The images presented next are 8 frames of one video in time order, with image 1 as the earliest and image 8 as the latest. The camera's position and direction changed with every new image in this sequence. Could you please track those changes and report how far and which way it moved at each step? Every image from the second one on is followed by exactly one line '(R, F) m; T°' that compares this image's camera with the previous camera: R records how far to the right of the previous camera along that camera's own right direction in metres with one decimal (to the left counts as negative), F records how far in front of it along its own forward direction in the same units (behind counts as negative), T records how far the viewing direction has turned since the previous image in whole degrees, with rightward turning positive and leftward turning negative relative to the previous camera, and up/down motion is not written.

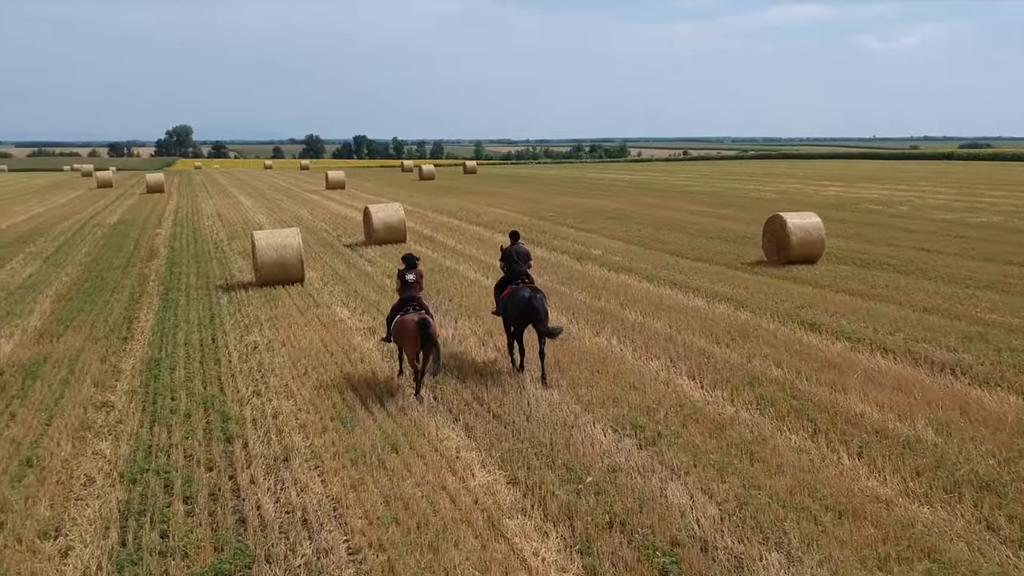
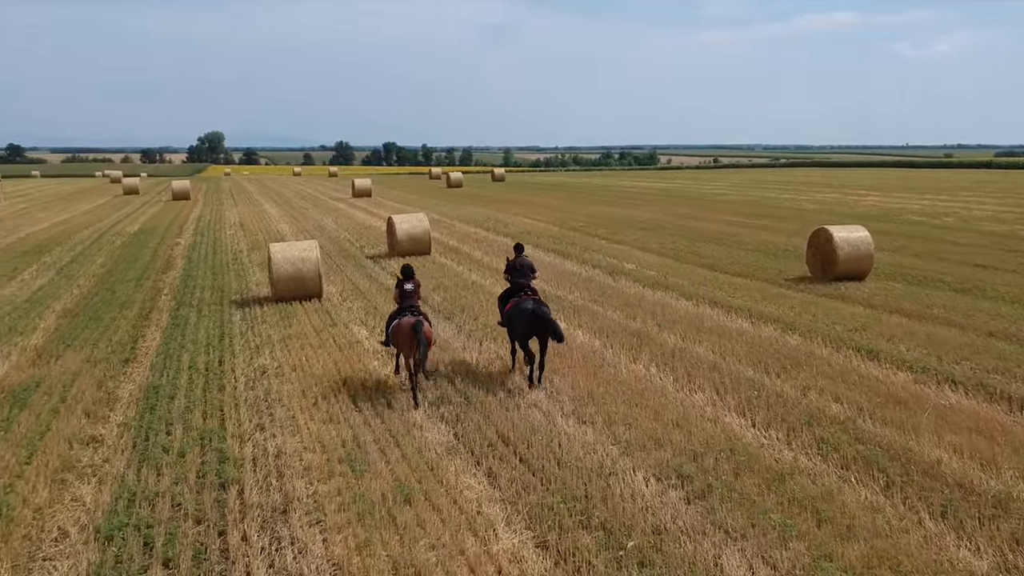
(0.0, +0.7) m; -2°
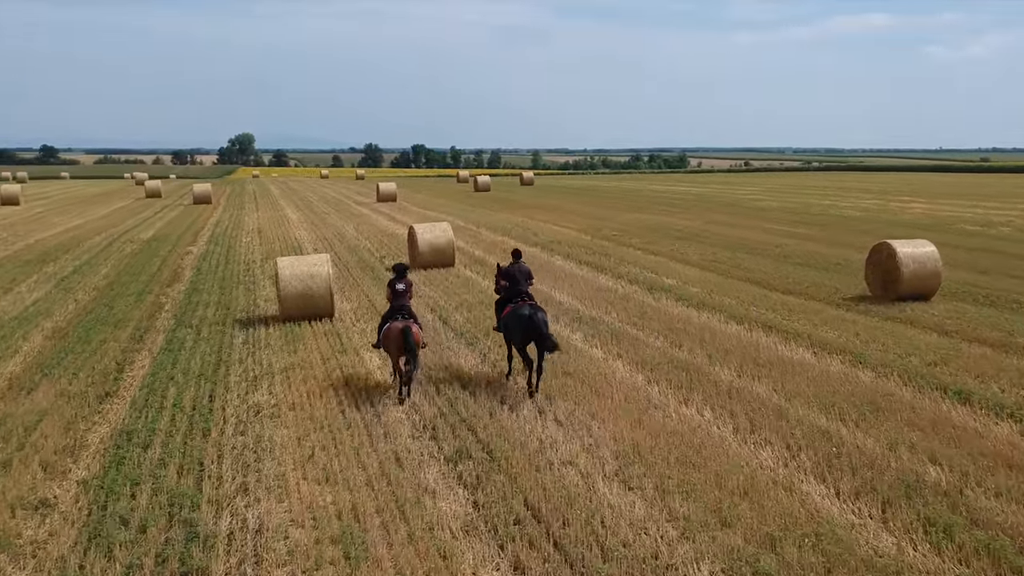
(0.0, +1.2) m; -2°
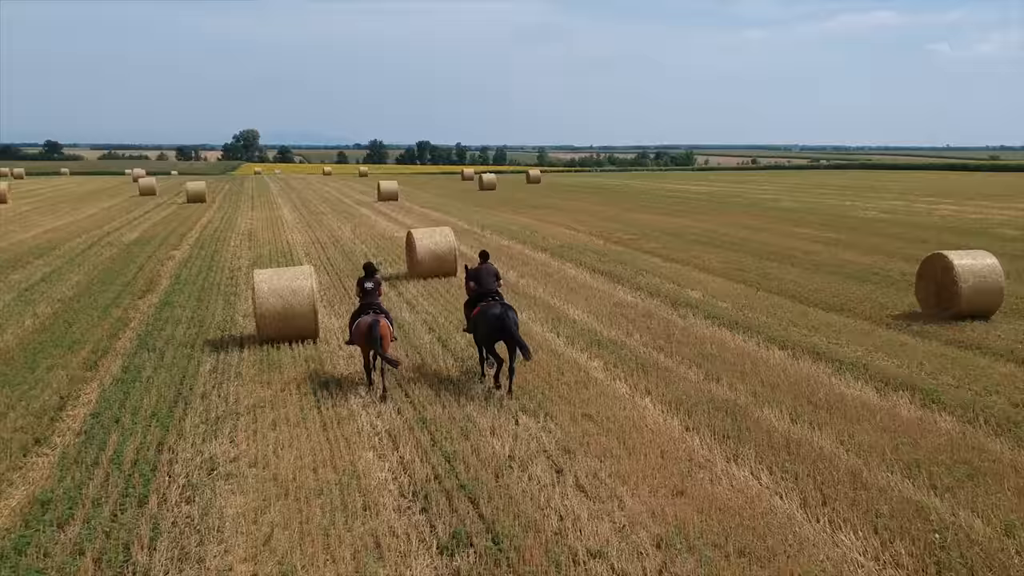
(0.0, +1.4) m; 0°
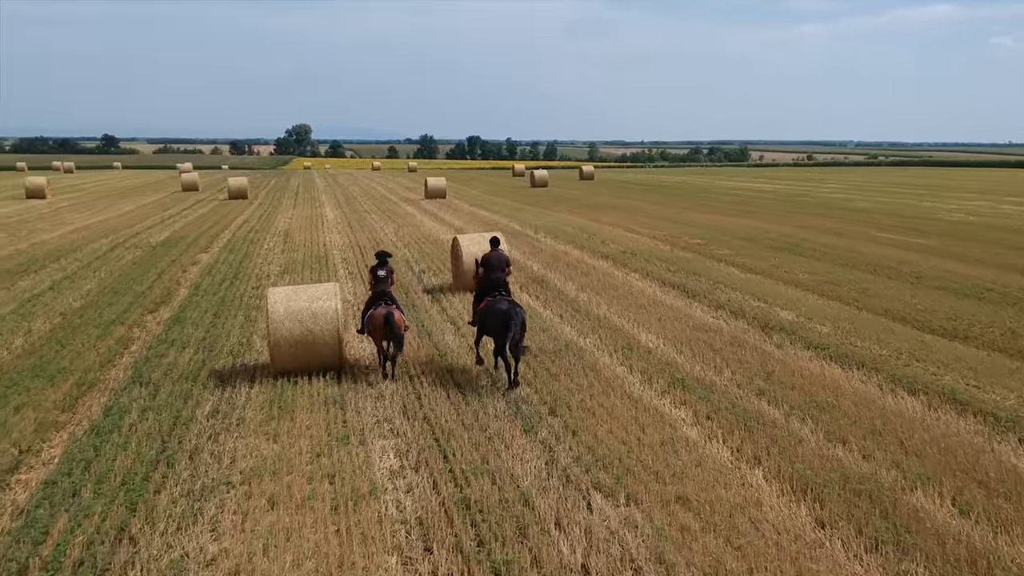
(-0.1, +1.7) m; -3°
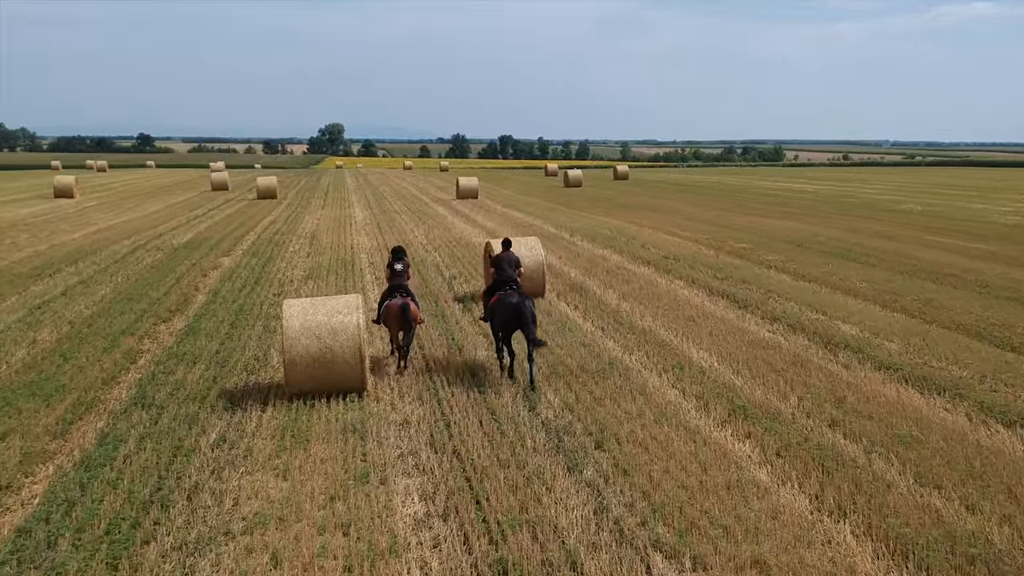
(-0.1, +0.8) m; -2°
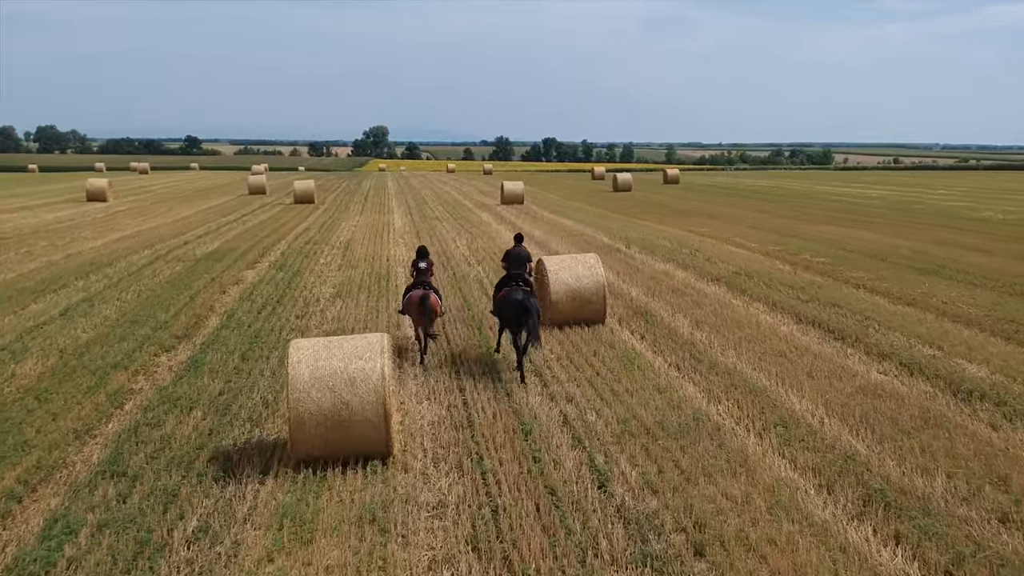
(-0.1, +1.6) m; -2°
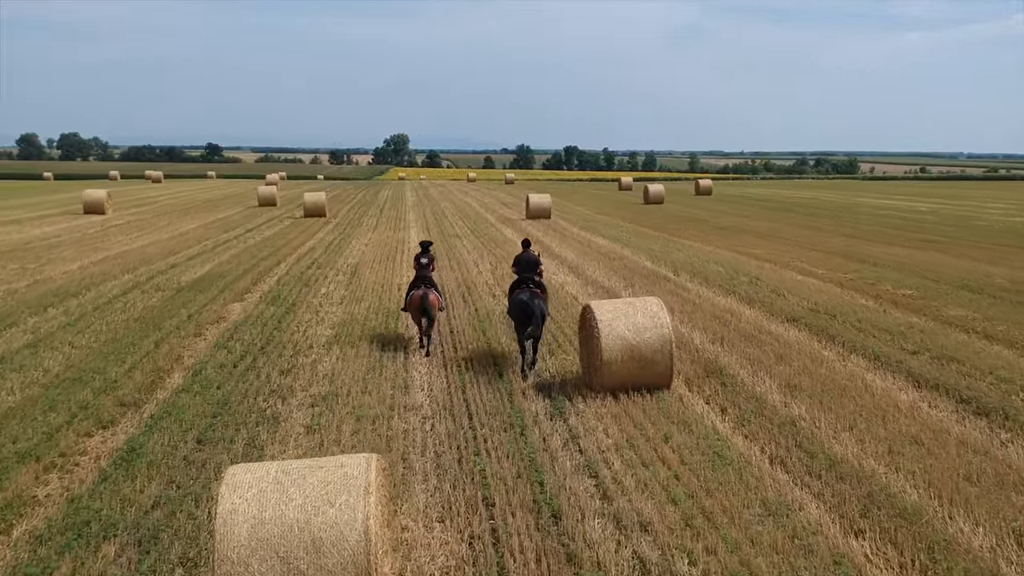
(-0.2, +2.3) m; -1°
